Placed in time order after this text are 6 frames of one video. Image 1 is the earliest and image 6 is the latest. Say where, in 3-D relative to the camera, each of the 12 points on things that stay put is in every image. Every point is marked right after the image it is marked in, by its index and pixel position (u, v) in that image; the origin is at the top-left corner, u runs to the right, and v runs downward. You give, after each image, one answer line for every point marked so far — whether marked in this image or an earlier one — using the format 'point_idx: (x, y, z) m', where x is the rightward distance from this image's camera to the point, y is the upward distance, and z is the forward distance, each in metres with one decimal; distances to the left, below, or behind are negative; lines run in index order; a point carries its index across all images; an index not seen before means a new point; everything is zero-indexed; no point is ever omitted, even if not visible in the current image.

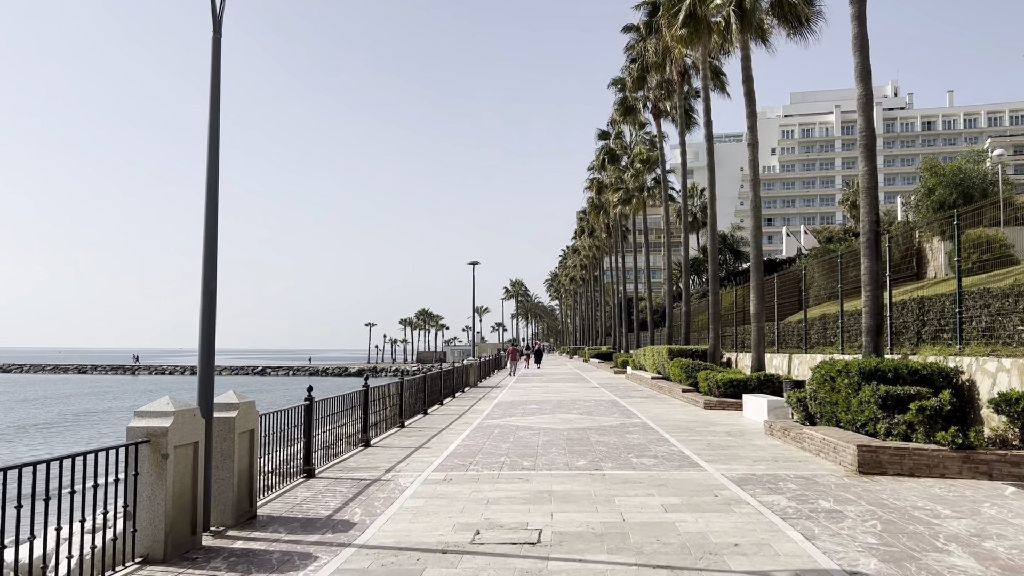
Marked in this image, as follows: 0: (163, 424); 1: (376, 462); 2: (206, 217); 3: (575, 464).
0: (-2.7, -1.1, +6.6) m
1: (-1.9, -2.5, +12.1) m
2: (-2.8, +0.6, +7.7) m
3: (+0.9, -2.4, +11.7) m
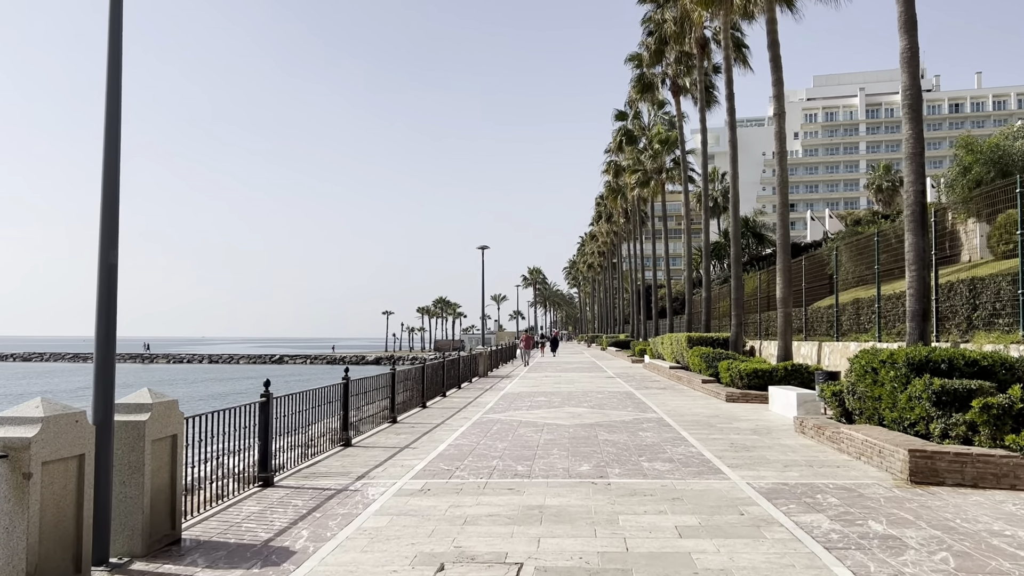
0: (-2.9, -0.9, +5.1) m
1: (-2.0, -2.2, +10.6) m
2: (-3.0, +0.8, +6.2) m
3: (+0.8, -2.2, +10.1) m
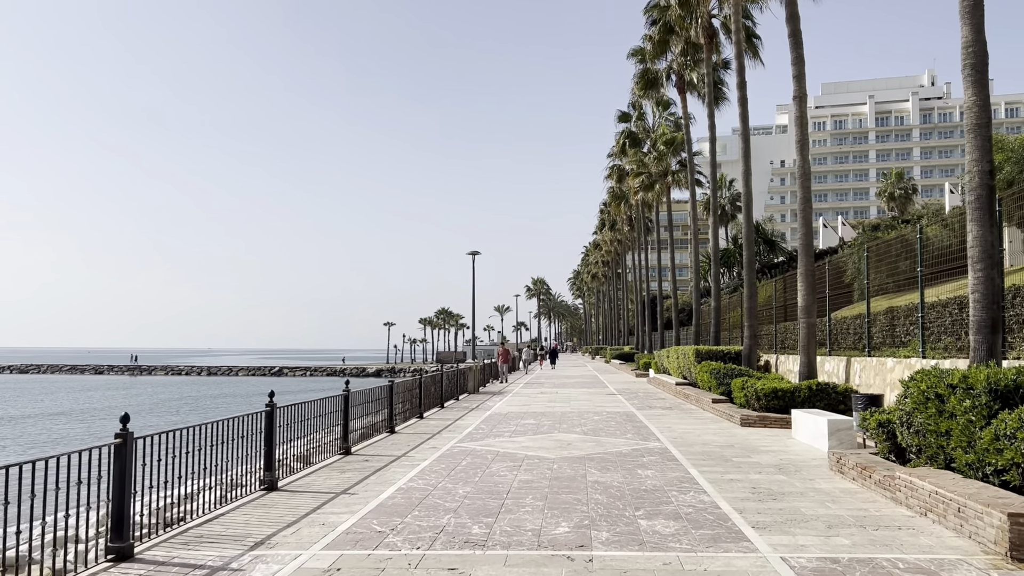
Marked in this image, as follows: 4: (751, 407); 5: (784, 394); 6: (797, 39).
0: (-3.4, -0.8, +2.6) m
1: (-2.4, -2.3, +8.1) m
2: (-3.4, +0.9, +3.8) m
3: (+0.4, -2.2, +7.6) m
4: (+5.1, -2.5, +18.1) m
5: (+5.4, -2.1, +16.9) m
6: (+6.3, +5.5, +18.8) m
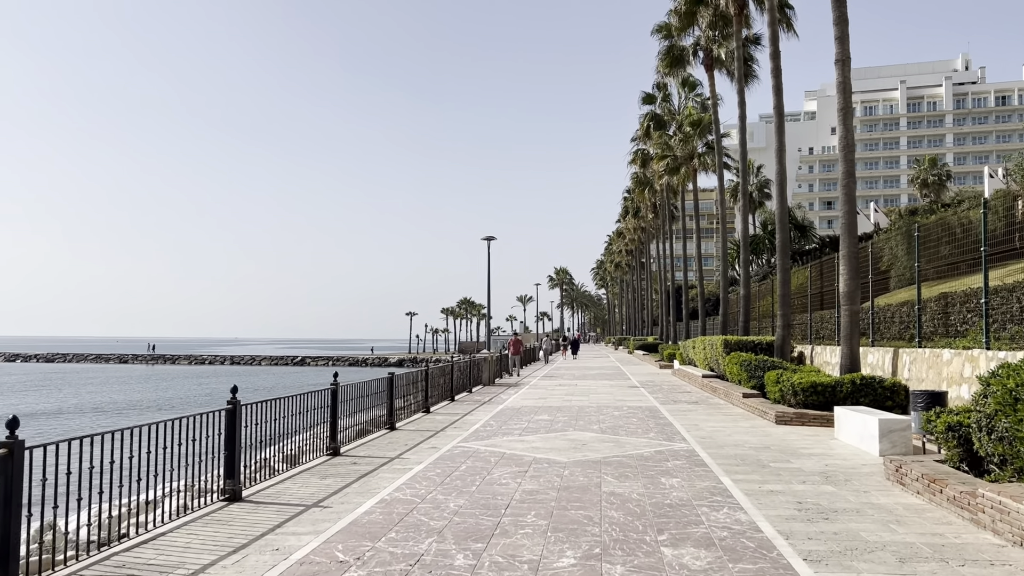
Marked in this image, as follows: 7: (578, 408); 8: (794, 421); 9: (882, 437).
0: (-3.6, -0.7, +1.2) m
1: (-2.5, -2.1, +6.7) m
2: (-3.6, +1.0, +2.4) m
3: (+0.3, -2.0, +6.1) m
4: (+5.3, -2.2, +16.4) m
5: (+5.6, -1.8, +15.3) m
6: (+6.6, +5.8, +17.1) m
7: (+1.5, -2.7, +19.5) m
8: (+5.1, -2.4, +15.3) m
9: (+4.9, -2.0, +11.3) m
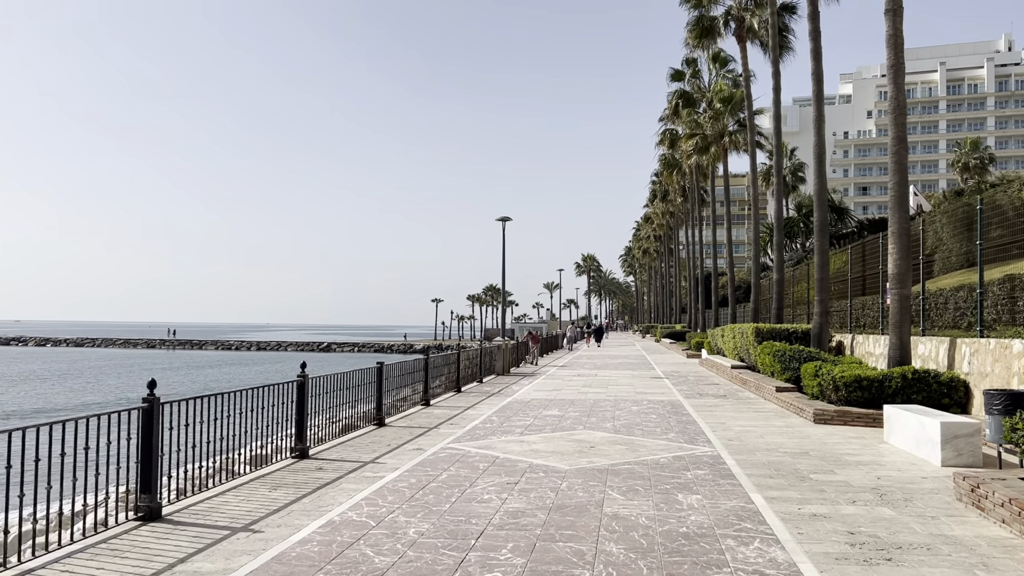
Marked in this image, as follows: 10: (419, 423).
0: (-4.0, -0.6, -0.4) m
1: (-2.7, -1.9, +5.2) m
2: (-4.0, +1.2, +0.8) m
3: (0.0, -1.8, +4.4) m
4: (+5.4, -1.9, +14.6) m
5: (+5.7, -1.5, +13.4) m
6: (+6.7, +6.1, +15.1) m
7: (+1.7, -2.4, +17.8) m
8: (+5.1, -2.1, +13.5) m
9: (+4.8, -1.7, +9.4) m
10: (-1.5, -2.2, +14.1) m
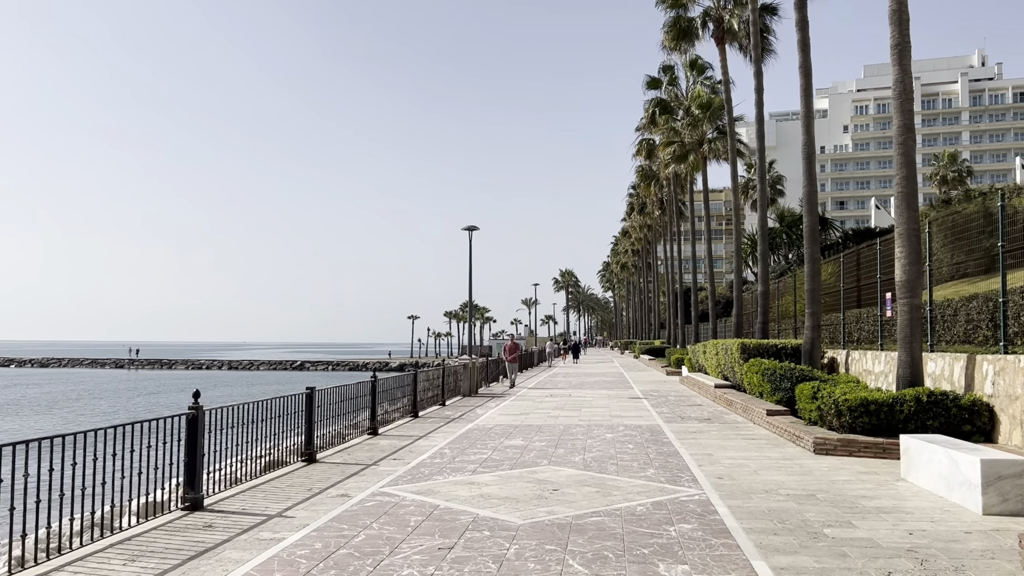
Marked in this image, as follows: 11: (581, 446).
0: (-4.3, -0.5, -2.4) m
1: (-3.2, -1.9, +3.2) m
2: (-4.3, +1.2, -1.2) m
3: (-0.4, -1.8, +2.5) m
4: (+4.7, -2.1, +12.8) m
5: (+5.0, -1.6, +11.6) m
6: (+6.0, +5.9, +13.4) m
7: (+1.0, -2.6, +15.8) m
8: (+4.5, -2.2, +11.7) m
9: (+4.3, -1.8, +7.6) m
10: (-2.2, -2.4, +12.1) m
11: (+1.1, -2.4, +13.0) m
